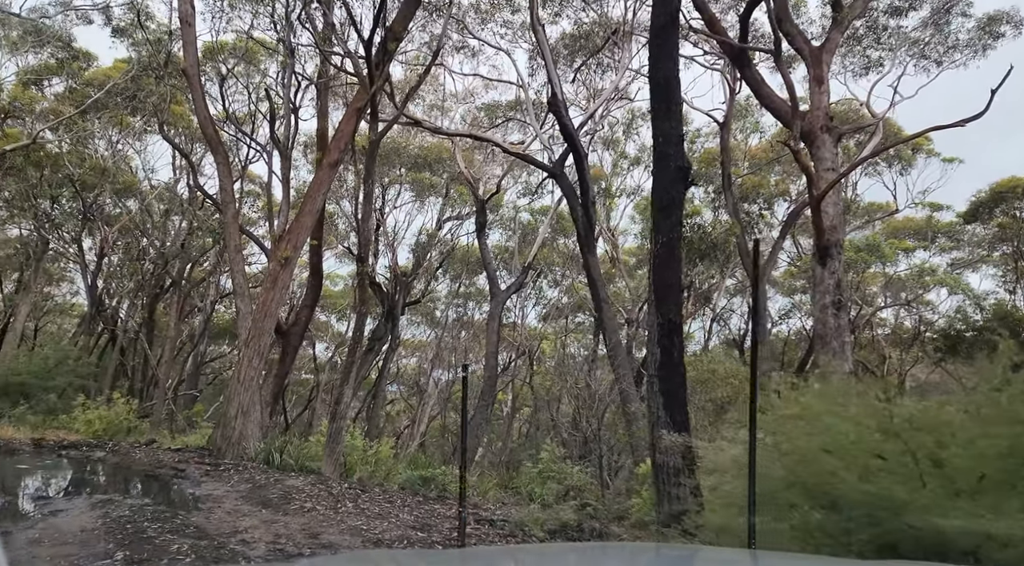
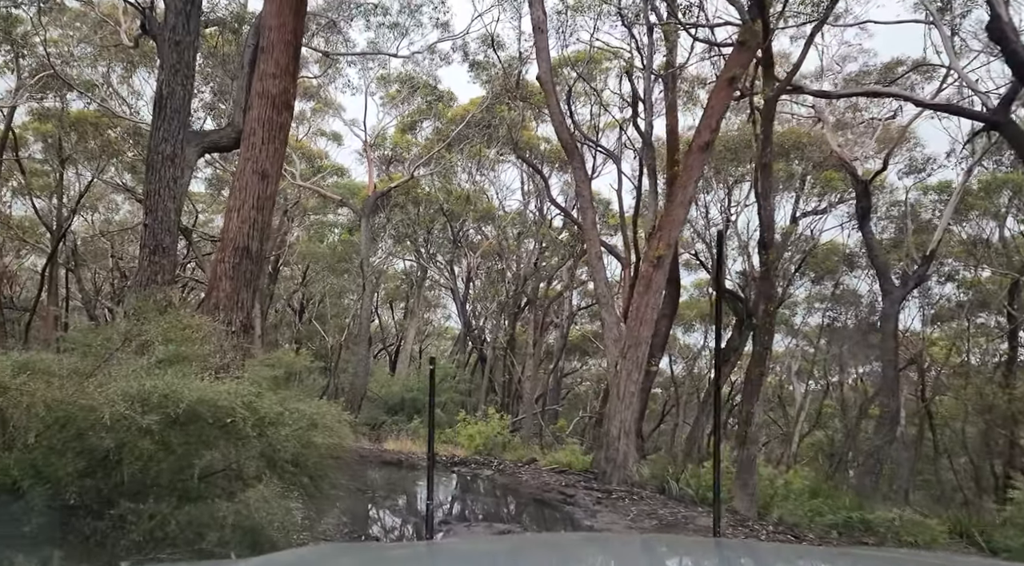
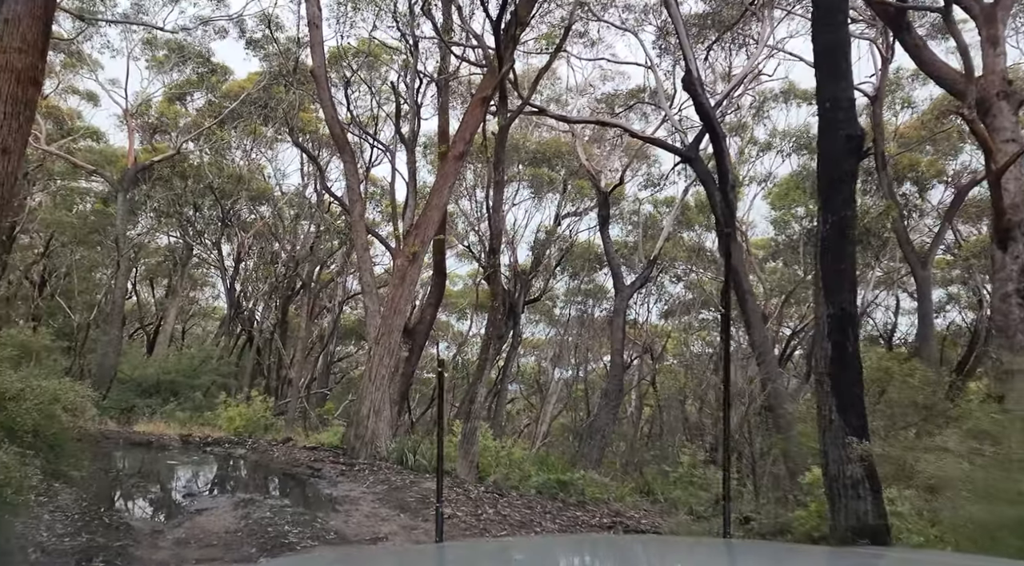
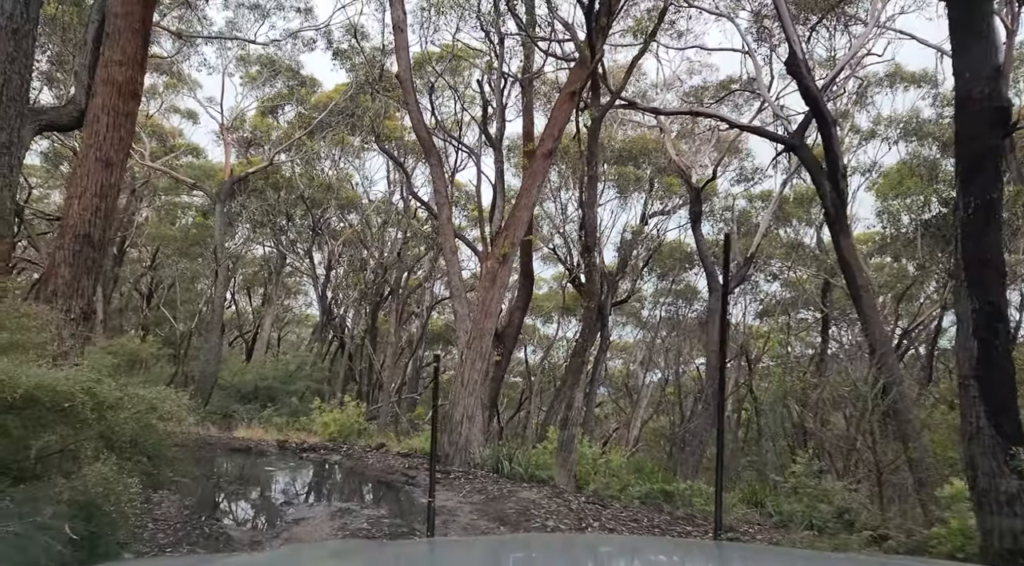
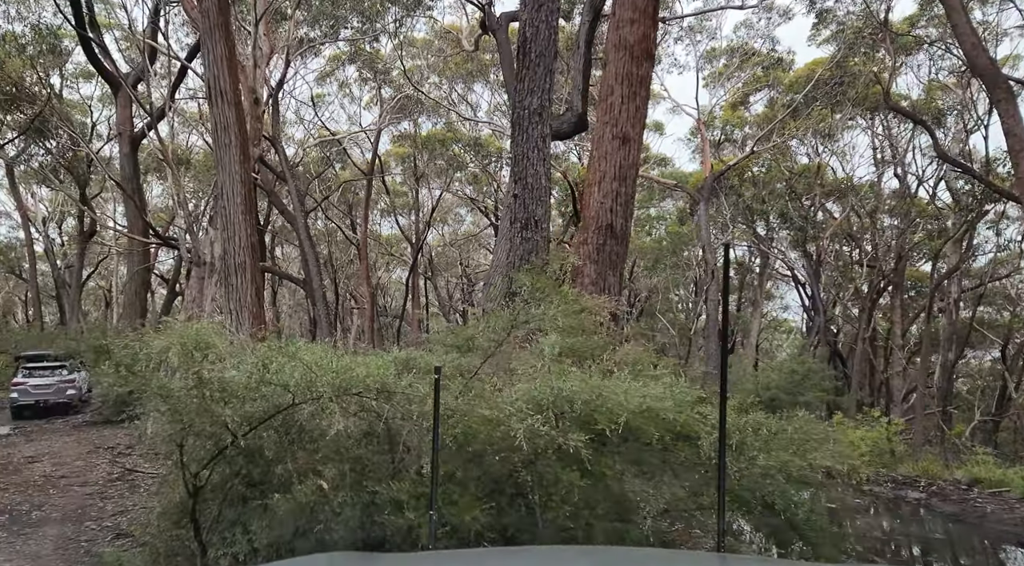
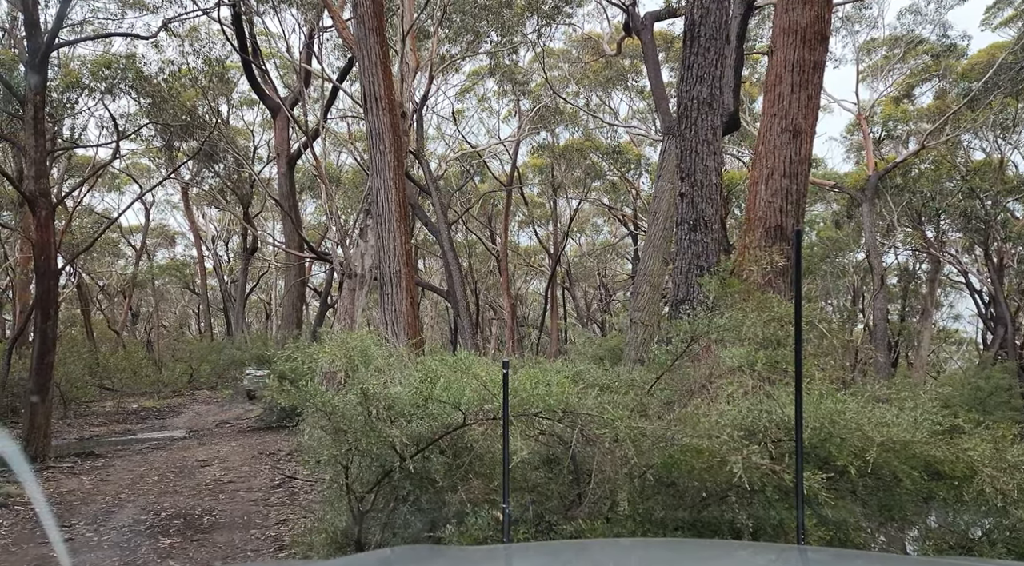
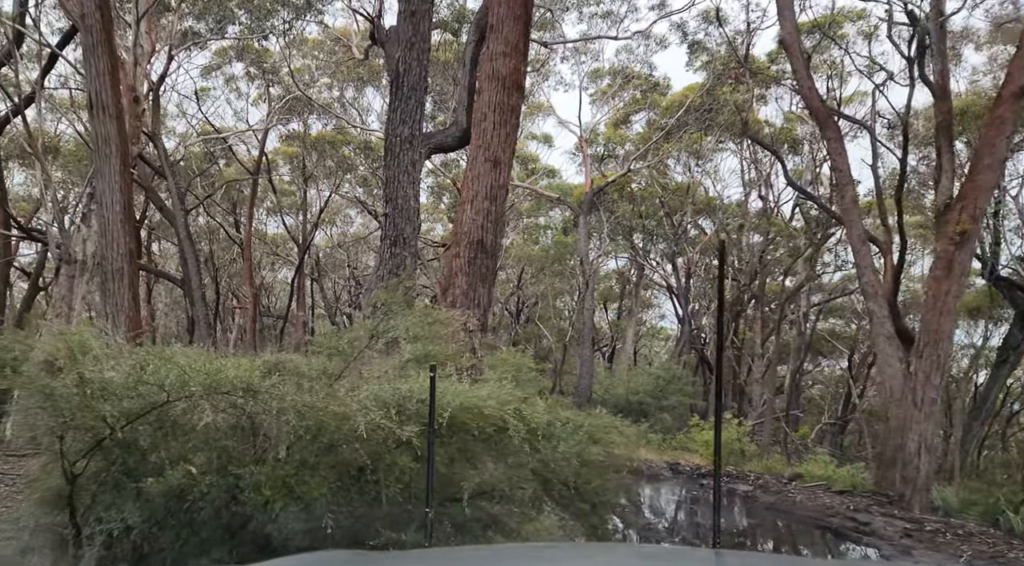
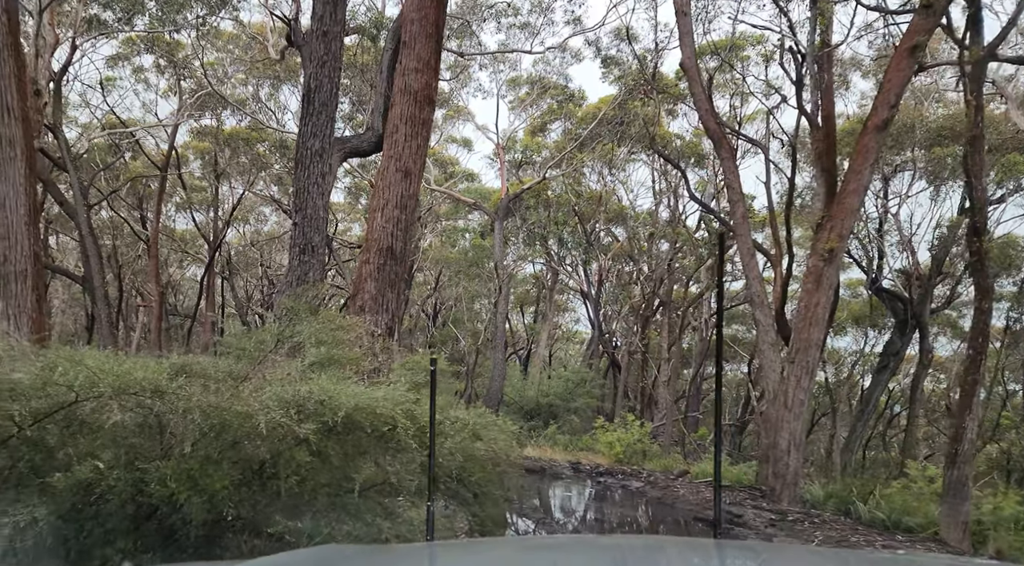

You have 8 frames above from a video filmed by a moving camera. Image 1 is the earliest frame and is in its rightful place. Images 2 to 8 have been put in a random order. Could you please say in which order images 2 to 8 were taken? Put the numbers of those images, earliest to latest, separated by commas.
3, 4, 2, 8, 7, 5, 6
